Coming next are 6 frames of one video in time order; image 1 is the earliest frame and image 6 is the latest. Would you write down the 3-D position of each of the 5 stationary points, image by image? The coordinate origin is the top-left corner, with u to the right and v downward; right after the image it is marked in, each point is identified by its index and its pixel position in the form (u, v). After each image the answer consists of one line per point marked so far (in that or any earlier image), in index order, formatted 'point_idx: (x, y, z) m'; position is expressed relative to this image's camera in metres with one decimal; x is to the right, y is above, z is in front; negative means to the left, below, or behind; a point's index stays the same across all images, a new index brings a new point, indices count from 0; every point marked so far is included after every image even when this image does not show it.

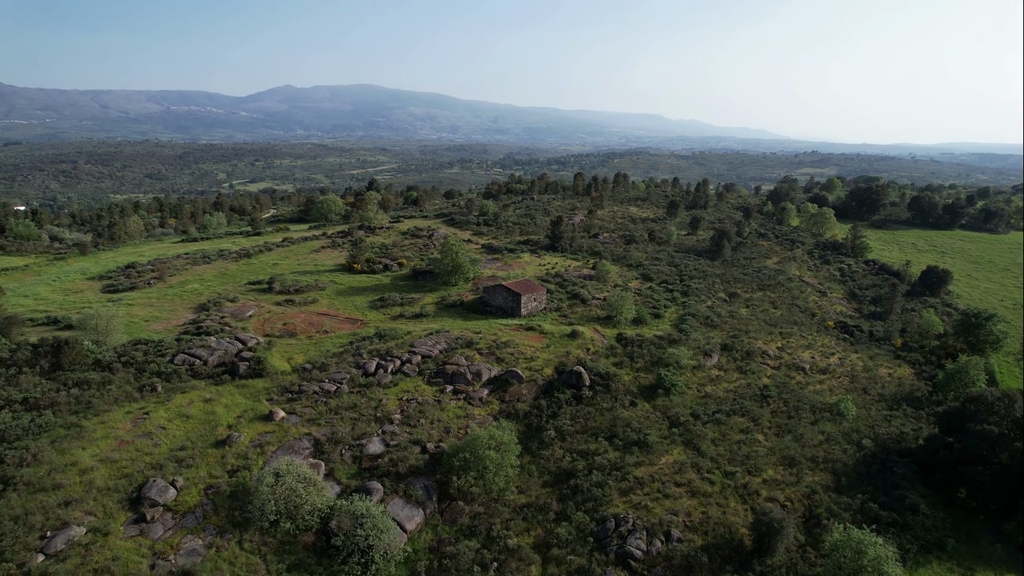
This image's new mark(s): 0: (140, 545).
0: (-10.0, -6.9, +17.2) m
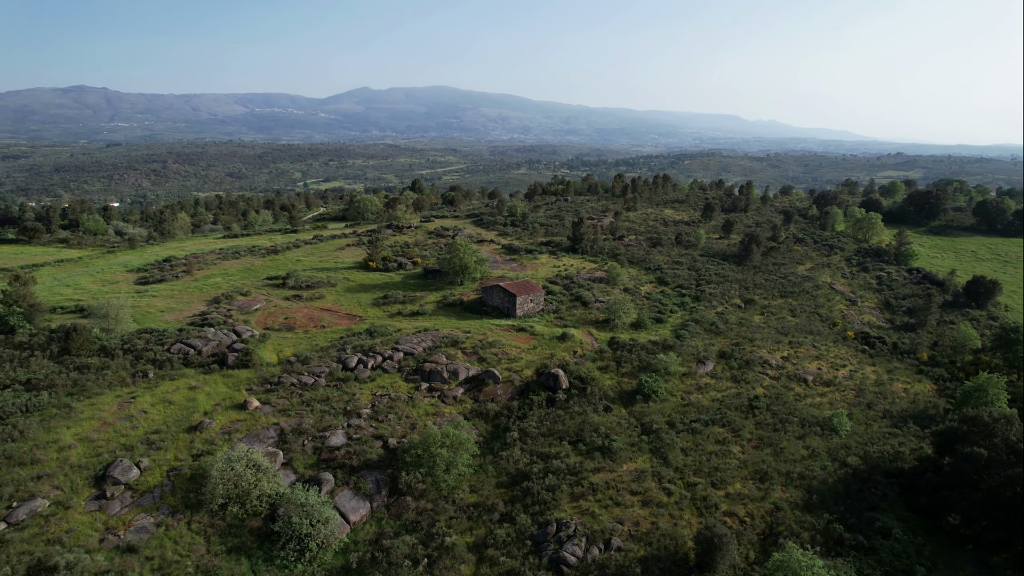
0: (-12.0, -6.7, +18.4) m
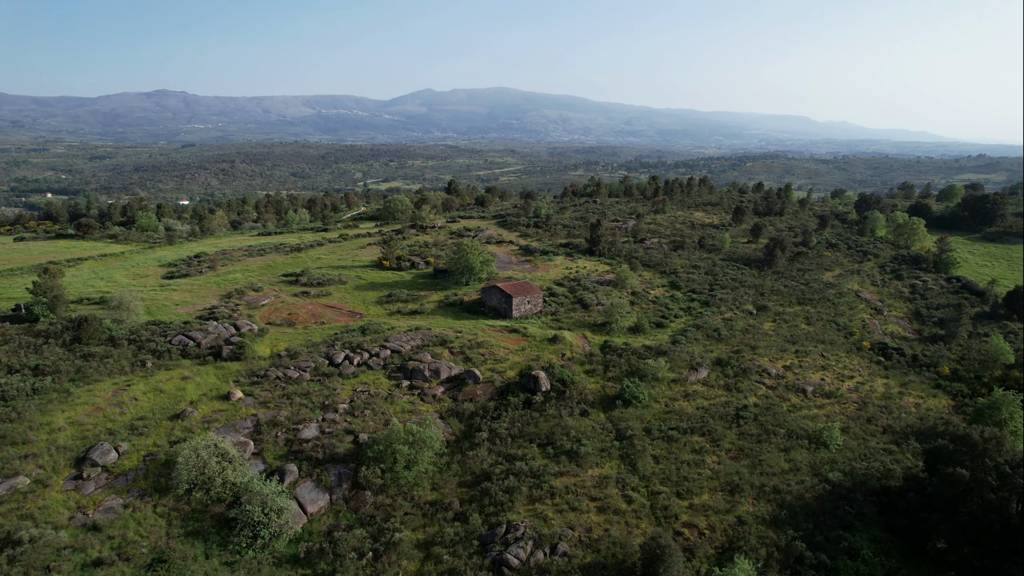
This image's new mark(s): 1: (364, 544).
0: (-13.6, -6.4, +19.5) m
1: (-4.4, -7.7, +19.1) m
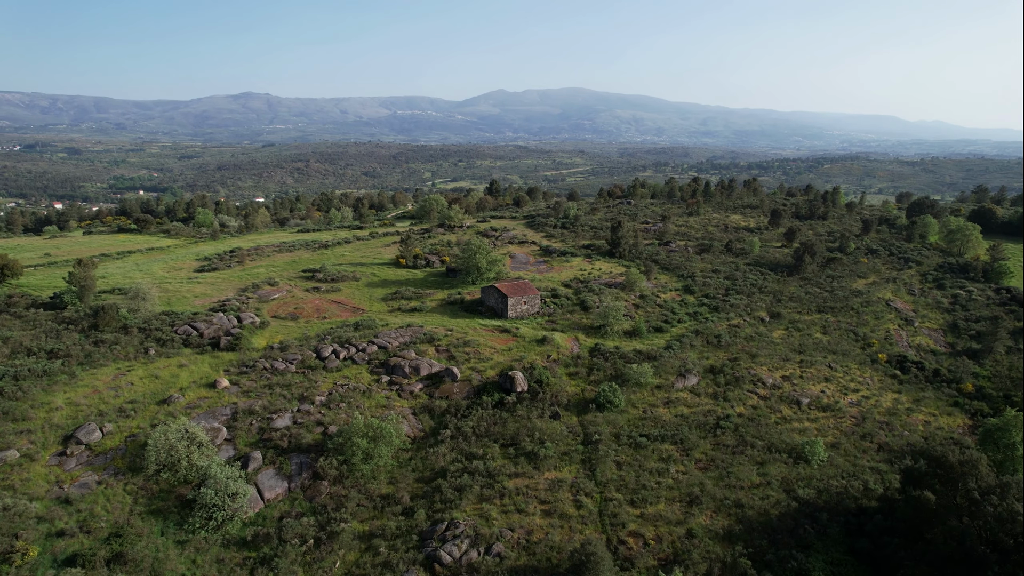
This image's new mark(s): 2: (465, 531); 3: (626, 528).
0: (-15.3, -6.1, +21.1) m
1: (-6.2, -7.5, +19.8) m
2: (-1.4, -7.3, +19.3) m
3: (+3.5, -7.4, +19.9) m
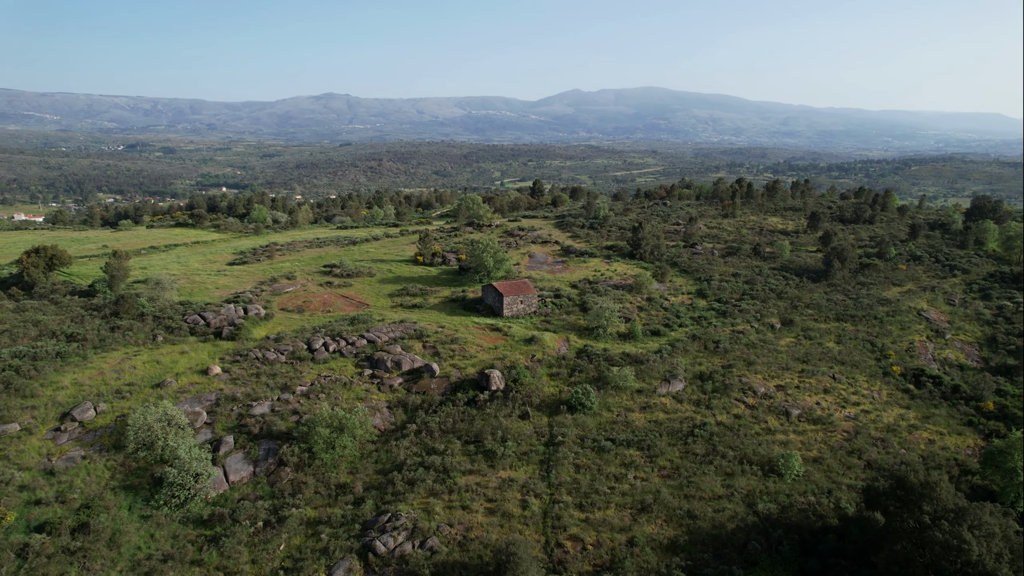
0: (-16.8, -5.7, +22.9) m
1: (-8.0, -7.3, +20.6) m
2: (-3.3, -7.2, +19.7) m
3: (+1.7, -7.5, +19.7) m
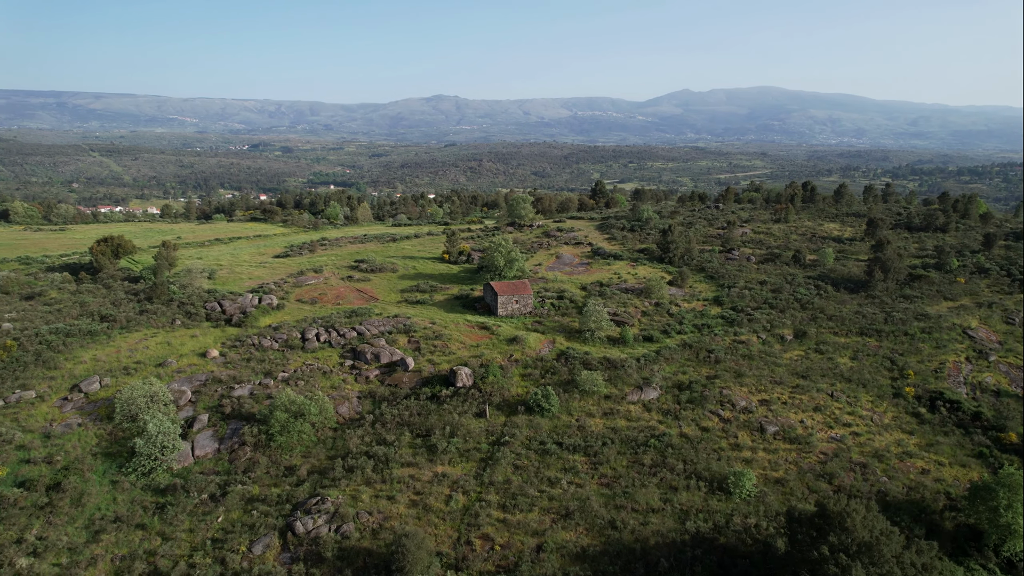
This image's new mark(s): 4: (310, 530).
0: (-18.7, -5.0, +25.8) m
1: (-10.4, -7.0, +22.2) m
2: (-5.9, -7.0, +20.5) m
3: (-1.0, -7.5, +19.8) m
4: (-6.2, -7.5, +19.7) m
